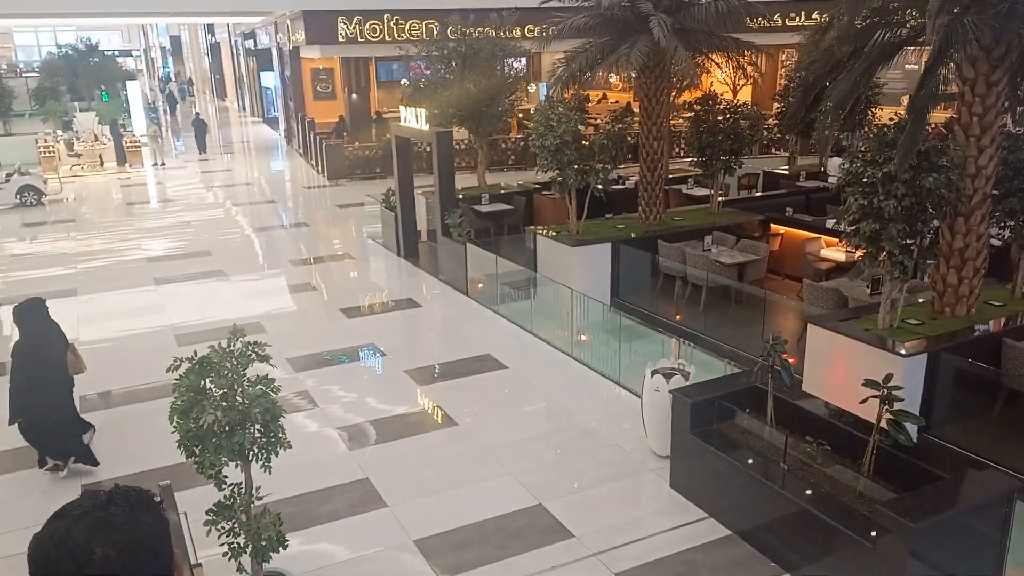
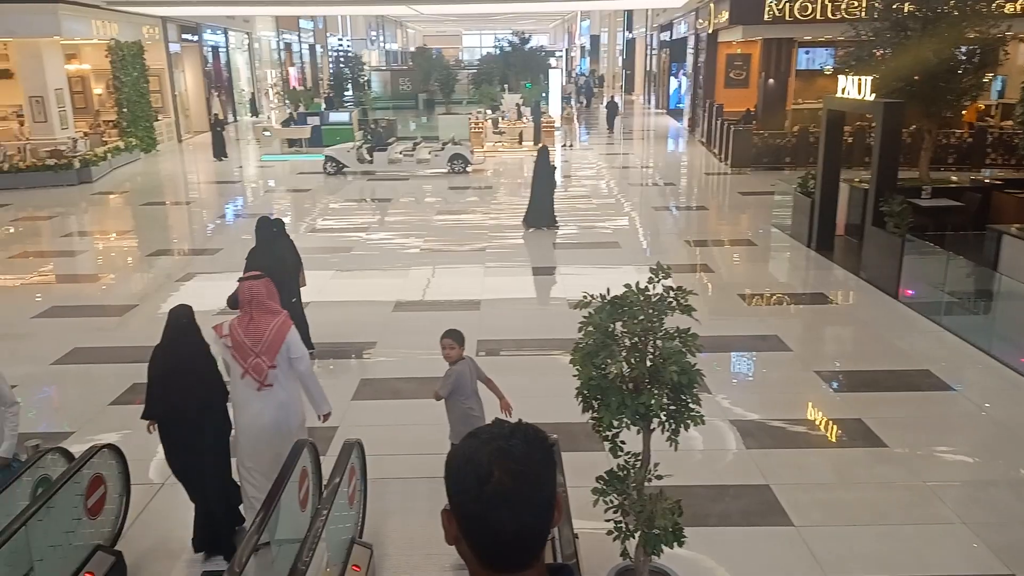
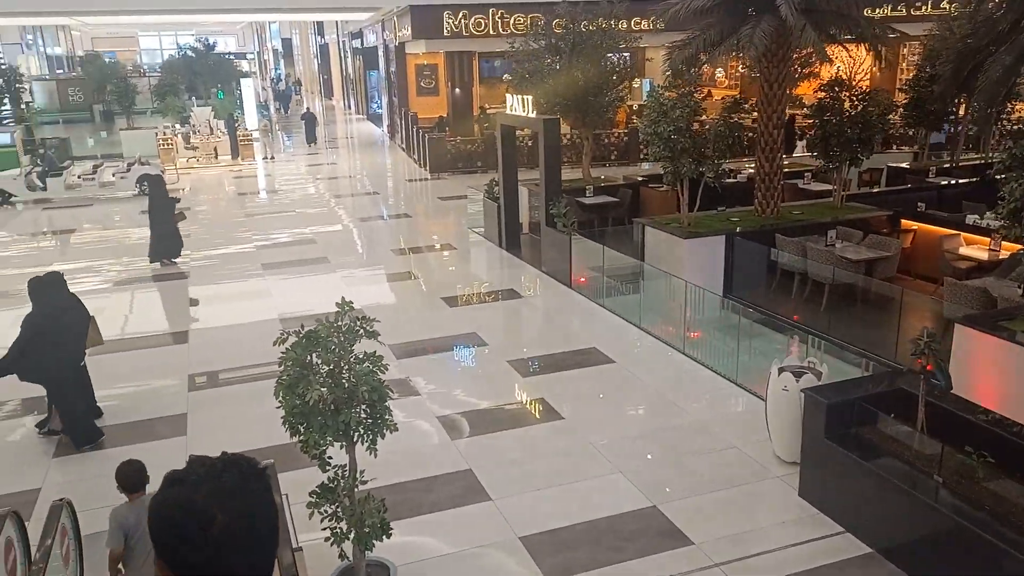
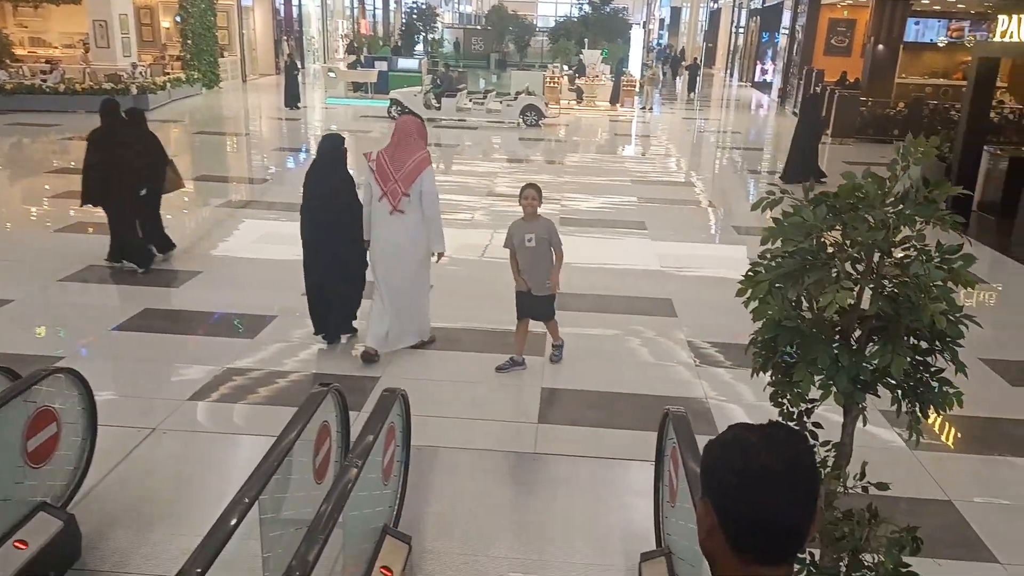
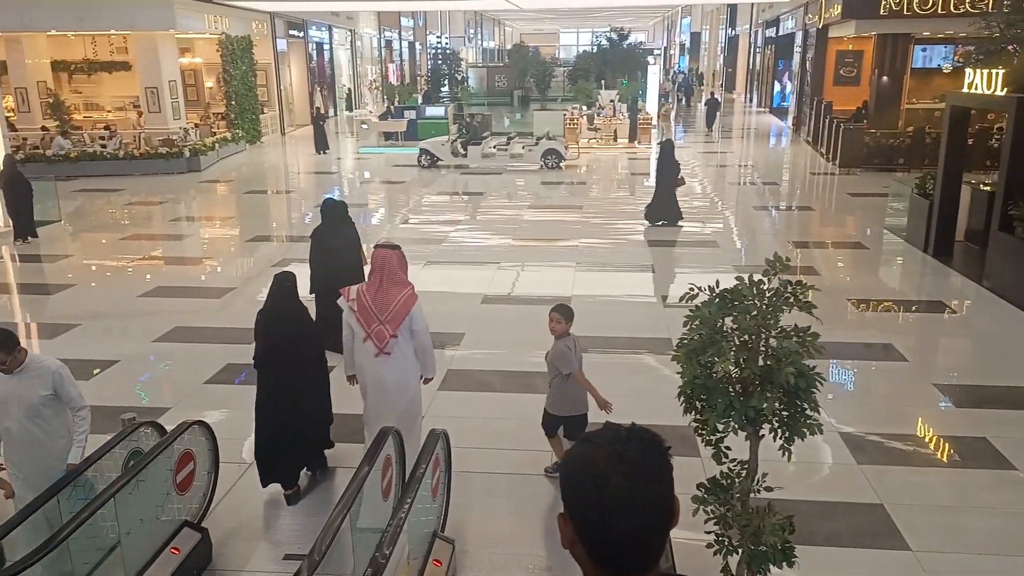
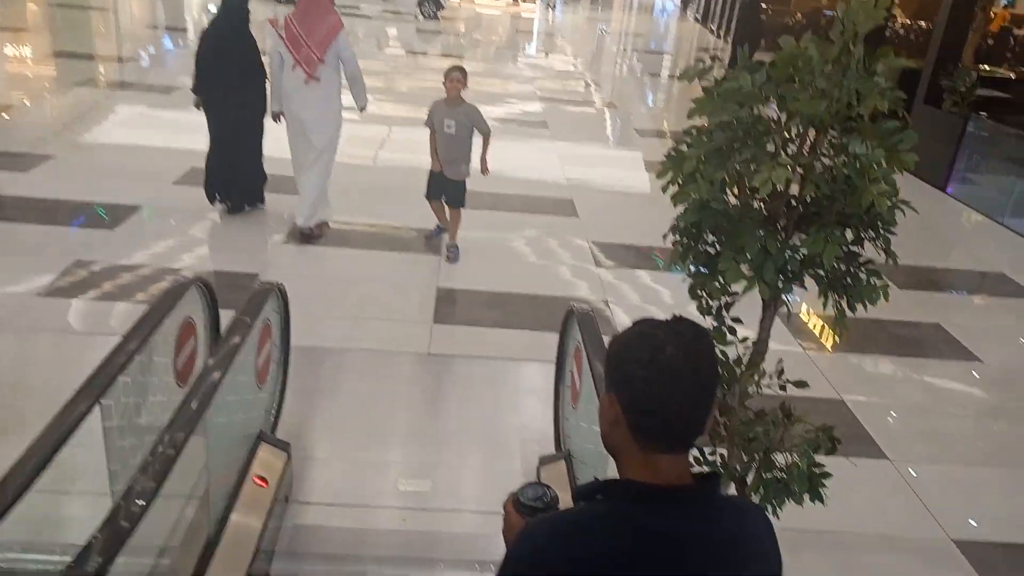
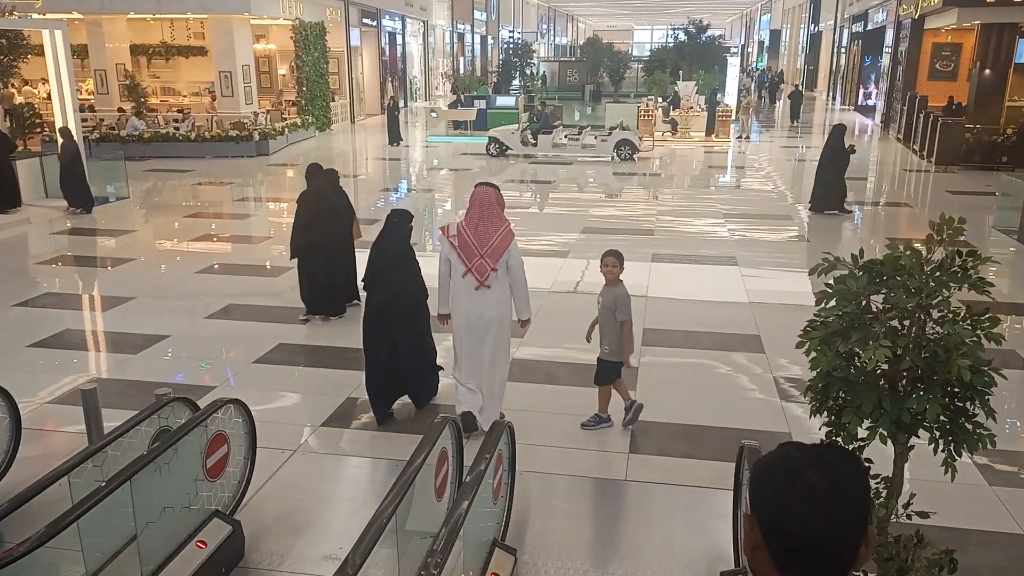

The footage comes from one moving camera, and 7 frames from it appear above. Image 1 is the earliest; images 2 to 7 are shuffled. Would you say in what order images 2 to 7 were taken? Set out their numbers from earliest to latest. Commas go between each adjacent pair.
3, 2, 5, 7, 4, 6
